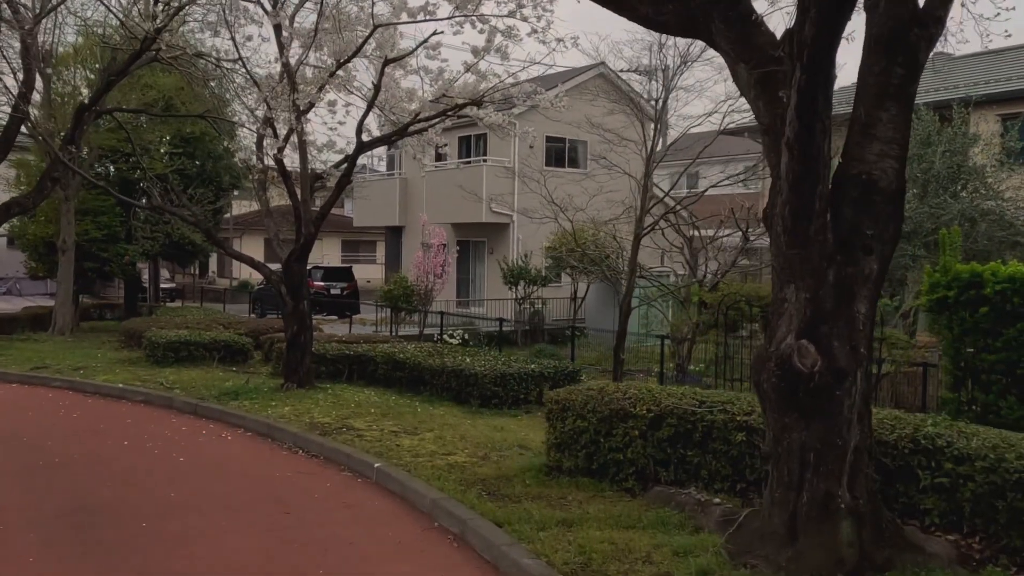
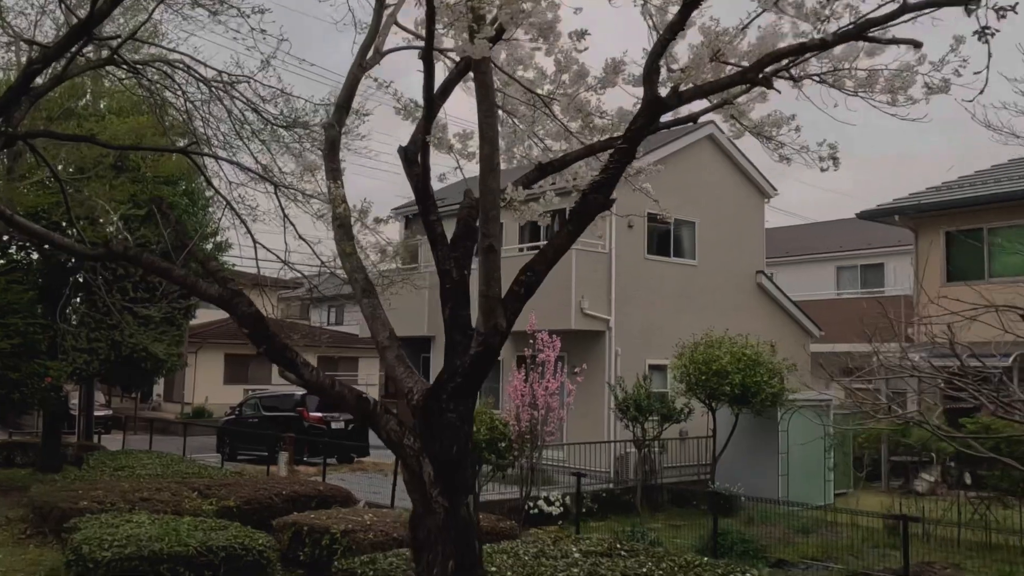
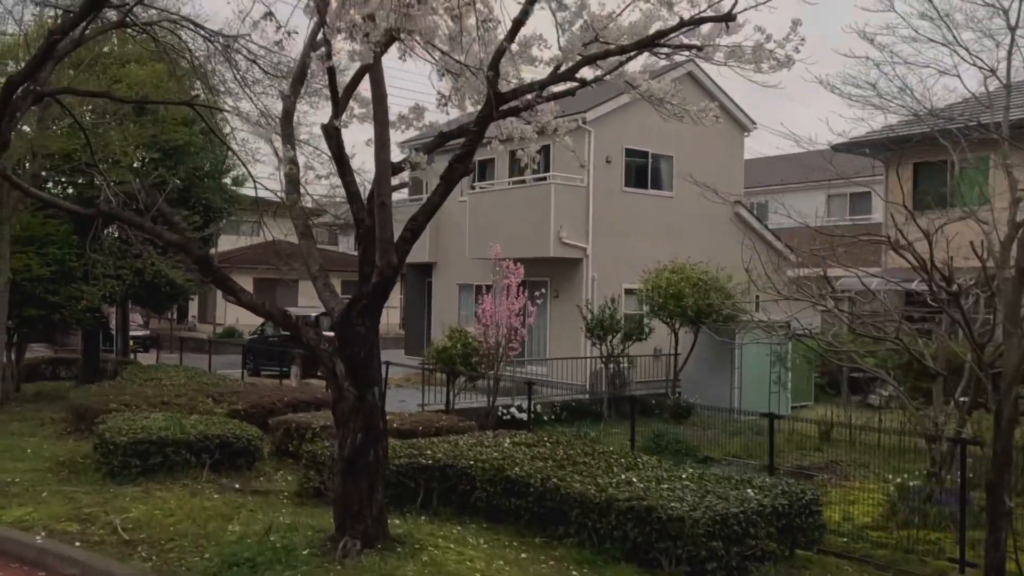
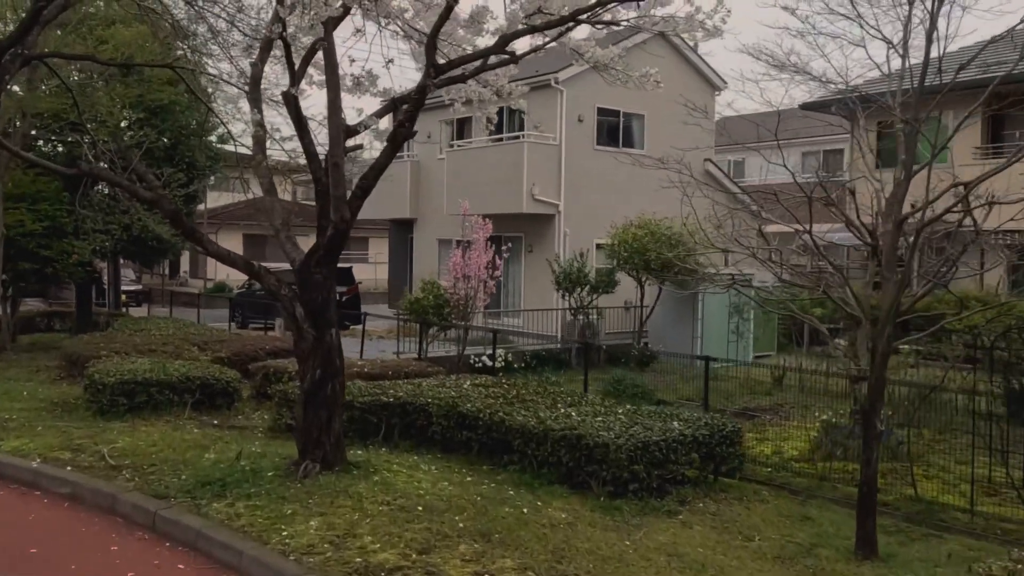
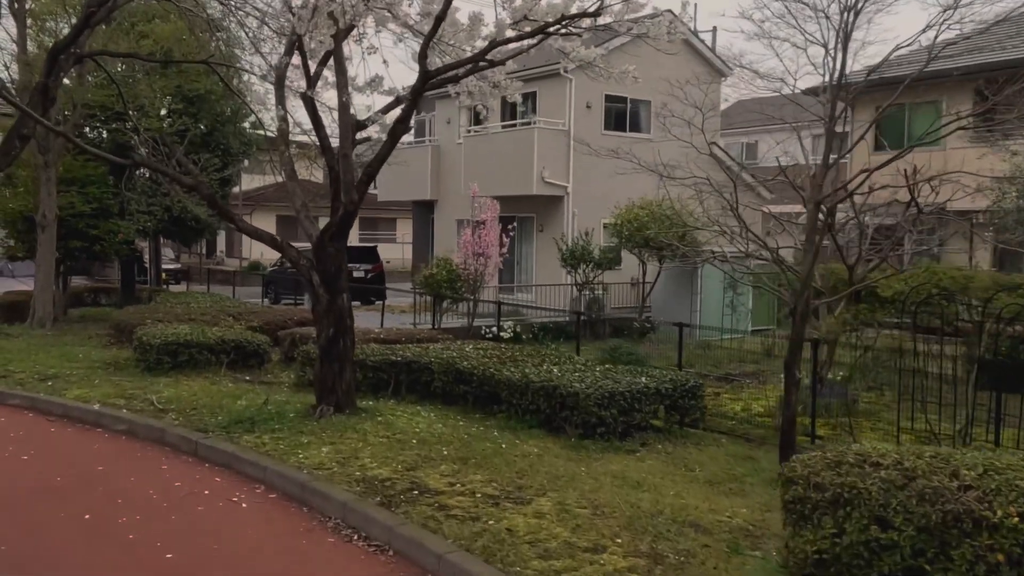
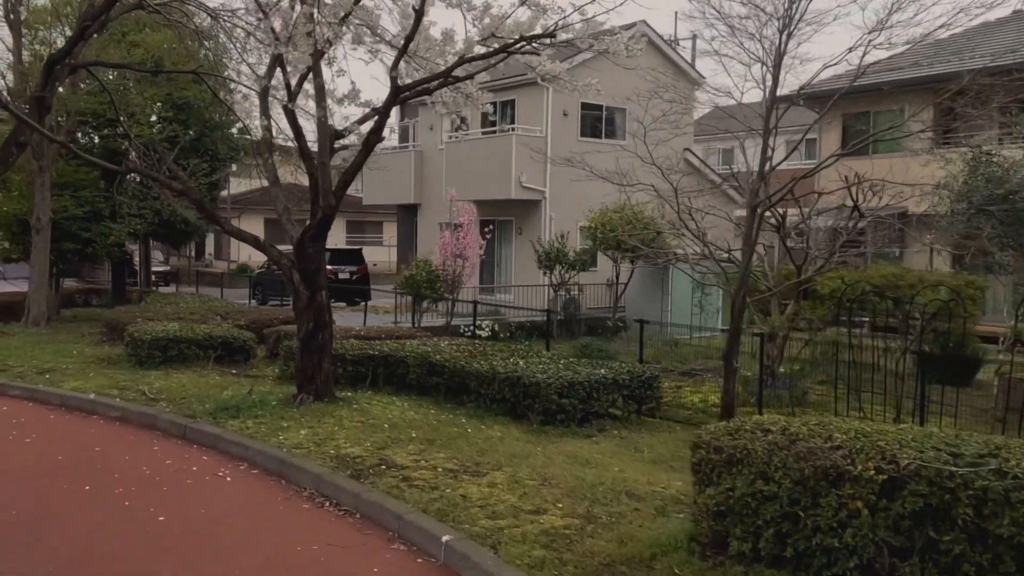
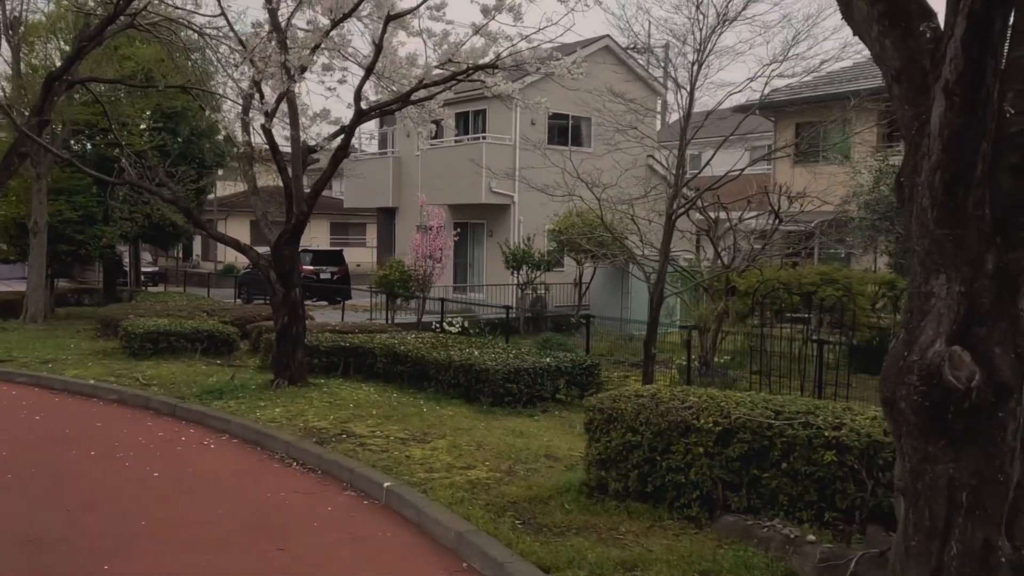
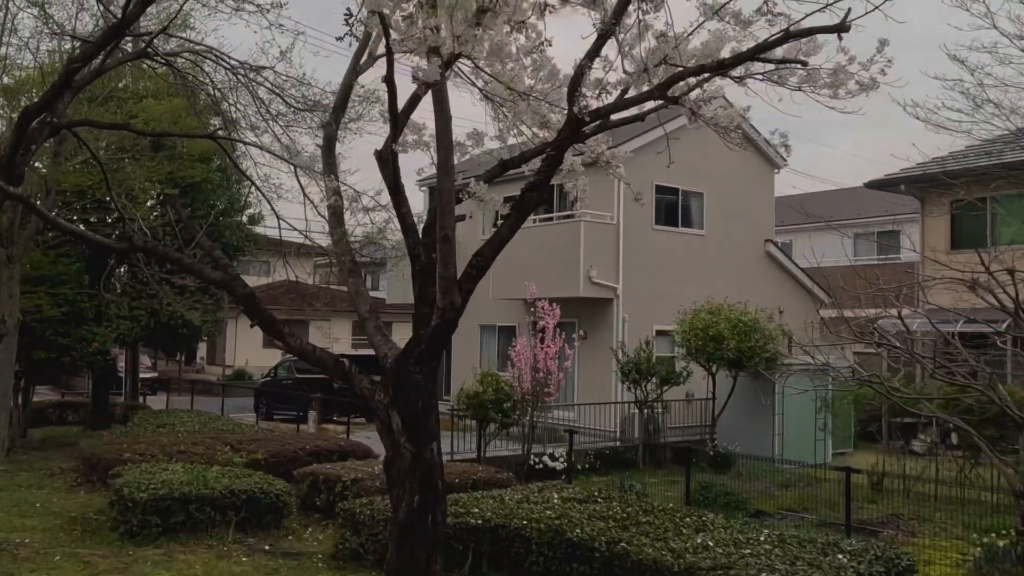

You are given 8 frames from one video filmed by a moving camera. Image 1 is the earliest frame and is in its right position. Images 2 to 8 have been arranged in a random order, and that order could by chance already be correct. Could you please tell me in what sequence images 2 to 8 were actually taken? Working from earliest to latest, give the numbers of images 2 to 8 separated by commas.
7, 6, 5, 4, 3, 8, 2
